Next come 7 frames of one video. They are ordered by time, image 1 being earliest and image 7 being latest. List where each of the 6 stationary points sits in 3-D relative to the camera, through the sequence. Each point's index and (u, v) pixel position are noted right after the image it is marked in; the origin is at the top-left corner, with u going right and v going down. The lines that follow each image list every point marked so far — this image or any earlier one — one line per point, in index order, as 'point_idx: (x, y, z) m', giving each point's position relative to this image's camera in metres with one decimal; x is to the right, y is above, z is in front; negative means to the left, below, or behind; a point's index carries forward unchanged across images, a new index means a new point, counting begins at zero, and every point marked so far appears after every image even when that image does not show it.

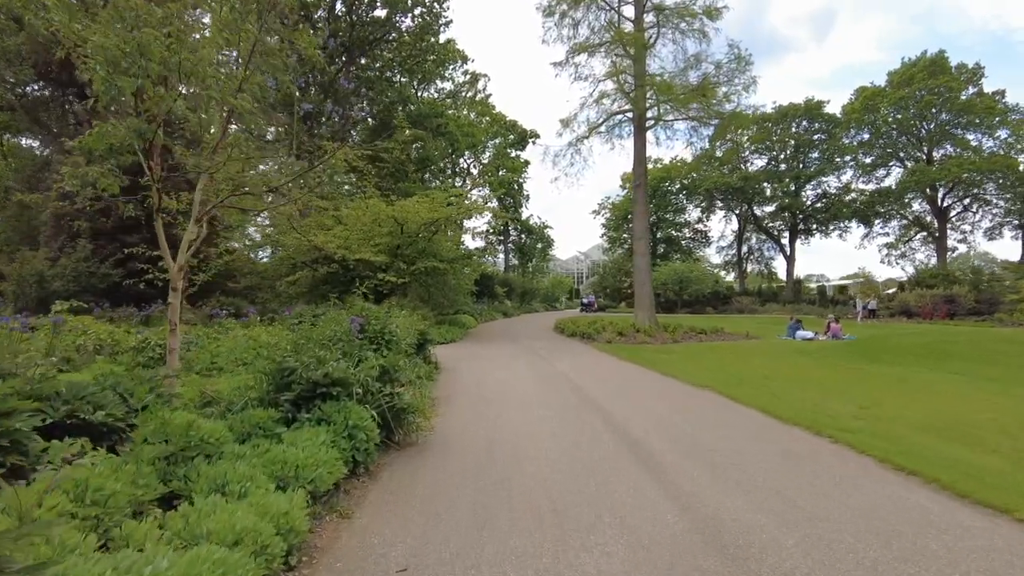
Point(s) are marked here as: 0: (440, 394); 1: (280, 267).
0: (-1.2, -1.5, +9.5) m
1: (-7.1, +0.6, +19.5) m
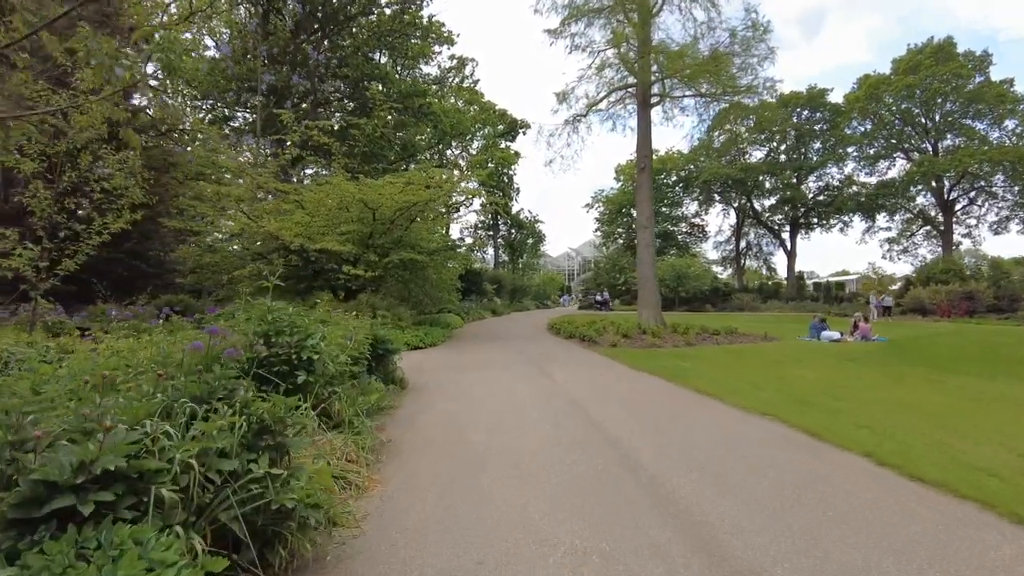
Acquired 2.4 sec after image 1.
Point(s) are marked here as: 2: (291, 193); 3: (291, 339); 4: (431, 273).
0: (-1.3, -1.4, +6.9) m
1: (-7.3, +0.7, +16.7) m
2: (-5.9, +2.5, +17.2) m
3: (-1.7, -0.4, +4.9) m
4: (-2.3, +0.4, +18.4) m
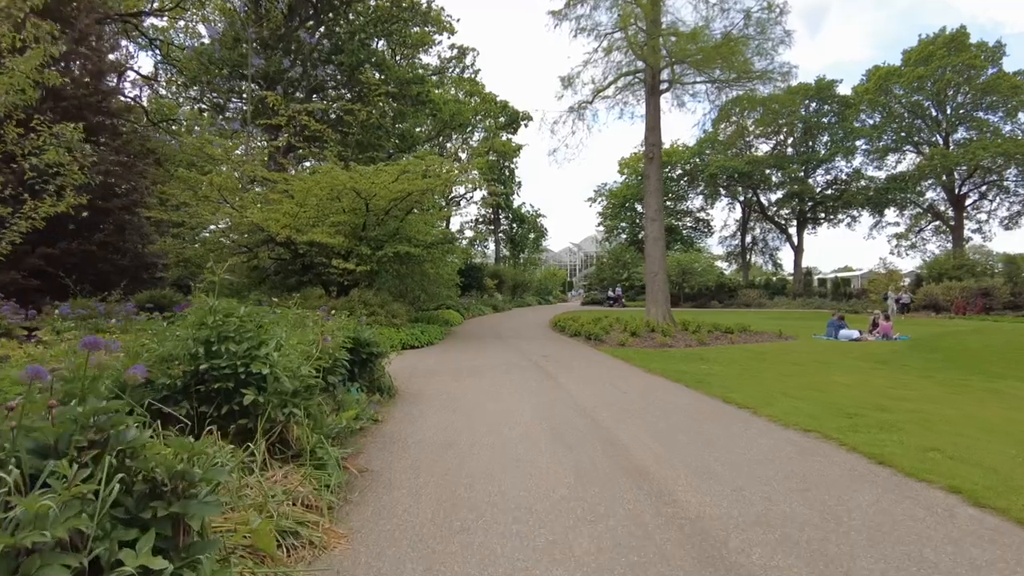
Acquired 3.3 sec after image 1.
0: (-1.3, -1.3, +5.9) m
1: (-7.3, +0.8, +15.7) m
2: (-5.8, +2.7, +16.2) m
3: (-1.7, -0.4, +3.9) m
4: (-2.3, +0.6, +17.4) m
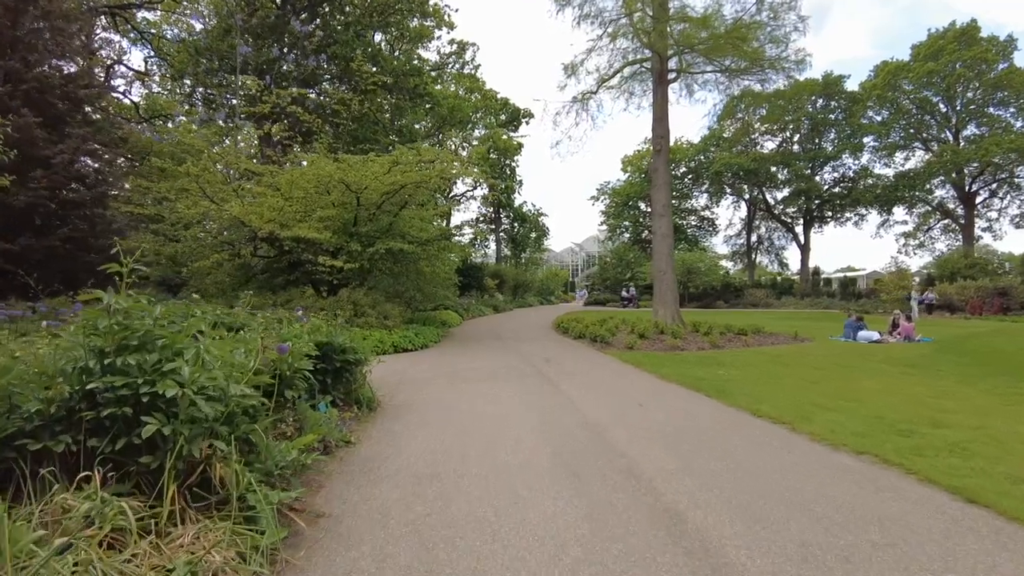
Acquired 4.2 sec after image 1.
0: (-1.3, -1.3, +4.9) m
1: (-7.3, +0.8, +14.7) m
2: (-5.8, +2.7, +15.2) m
3: (-1.7, -0.3, +2.9) m
4: (-2.3, +0.6, +16.4) m
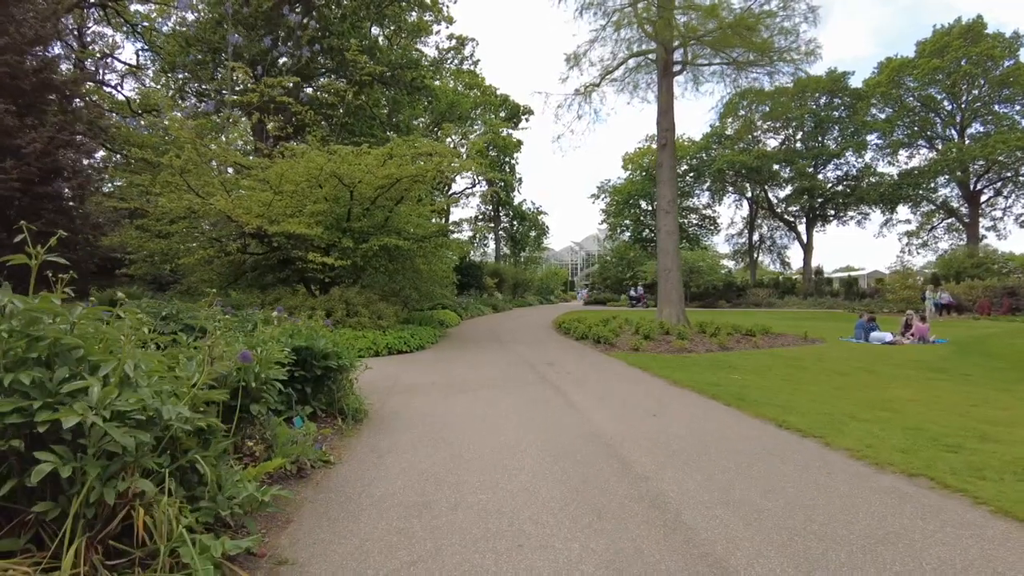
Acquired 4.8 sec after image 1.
0: (-1.3, -1.3, +4.2) m
1: (-7.3, +0.9, +14.0) m
2: (-5.8, +2.7, +14.5) m
3: (-1.7, -0.3, +2.3) m
4: (-2.3, +0.6, +15.7) m
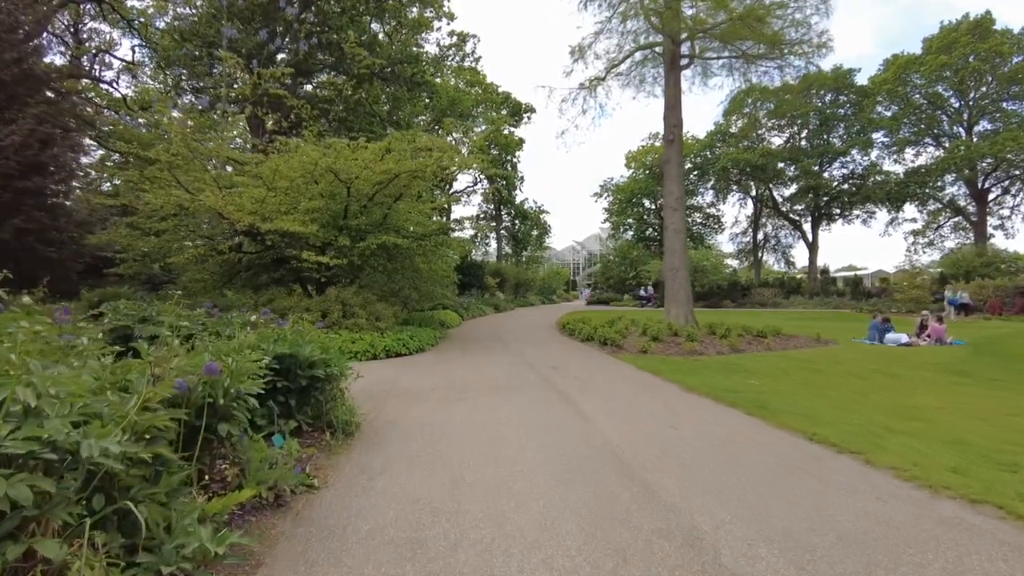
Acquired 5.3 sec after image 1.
0: (-1.2, -1.3, +3.7) m
1: (-7.2, +0.9, +13.5) m
2: (-5.7, +2.7, +14.0) m
3: (-1.6, -0.3, +1.7) m
4: (-2.2, +0.6, +15.1) m
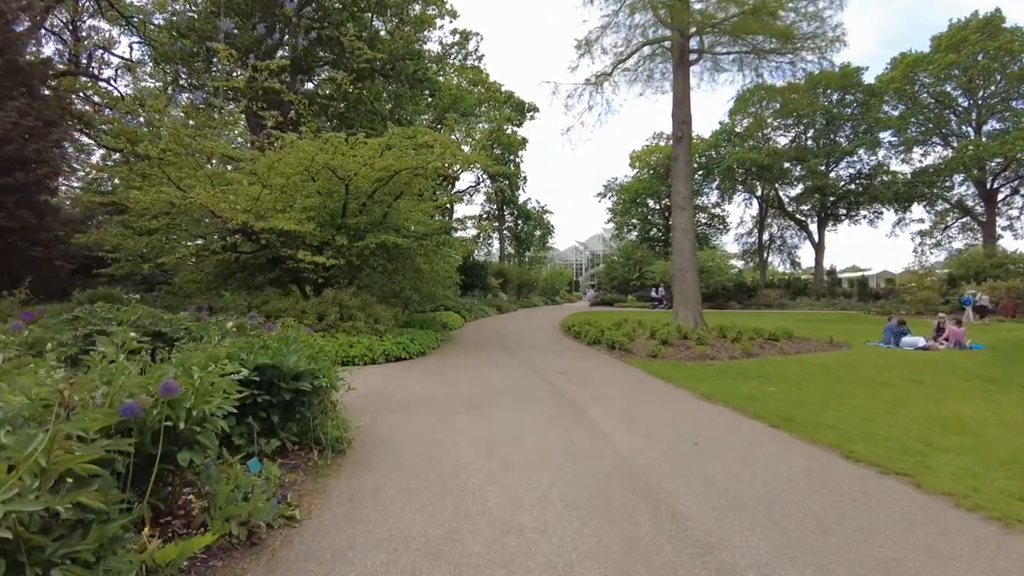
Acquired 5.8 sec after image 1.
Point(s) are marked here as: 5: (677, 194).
0: (-1.2, -1.3, +3.1) m
1: (-7.1, +0.9, +13.0) m
2: (-5.6, +2.7, +13.5) m
3: (-1.6, -0.3, +1.2) m
4: (-2.1, +0.6, +14.6) m
5: (+4.6, +2.6, +18.0) m
